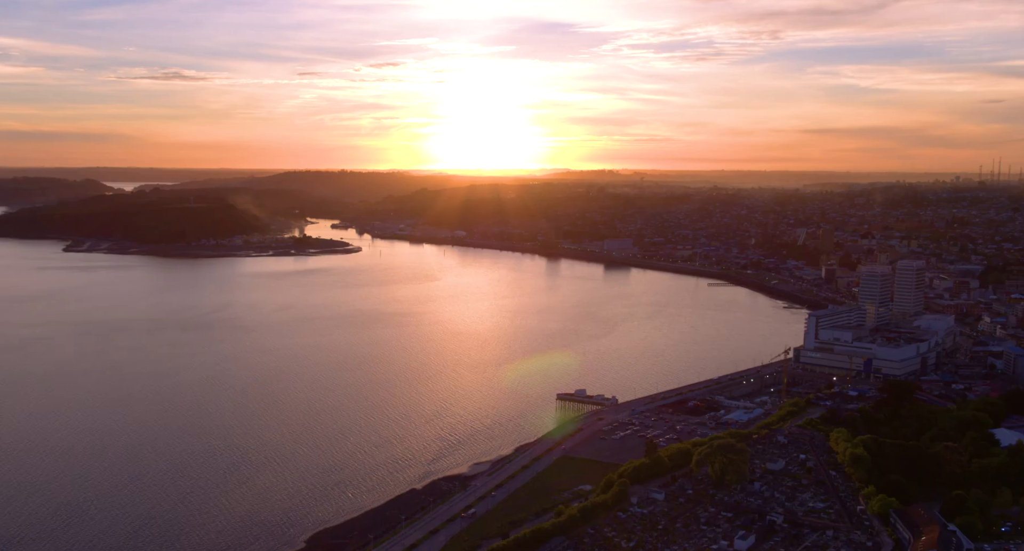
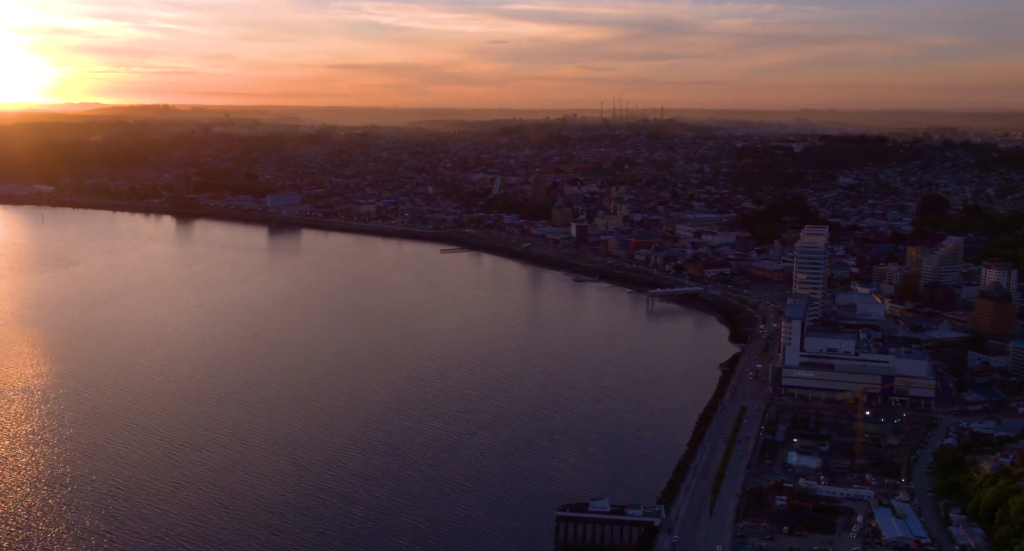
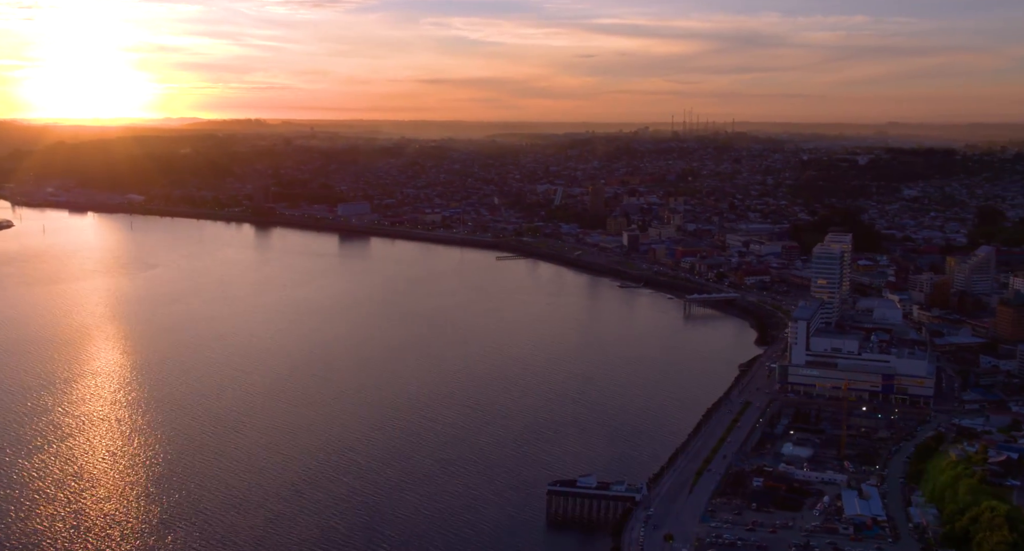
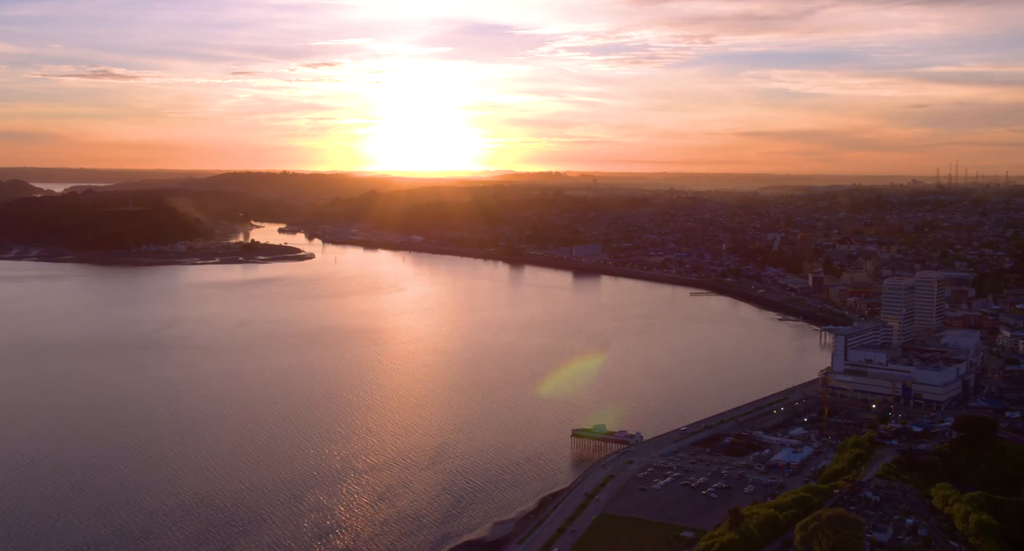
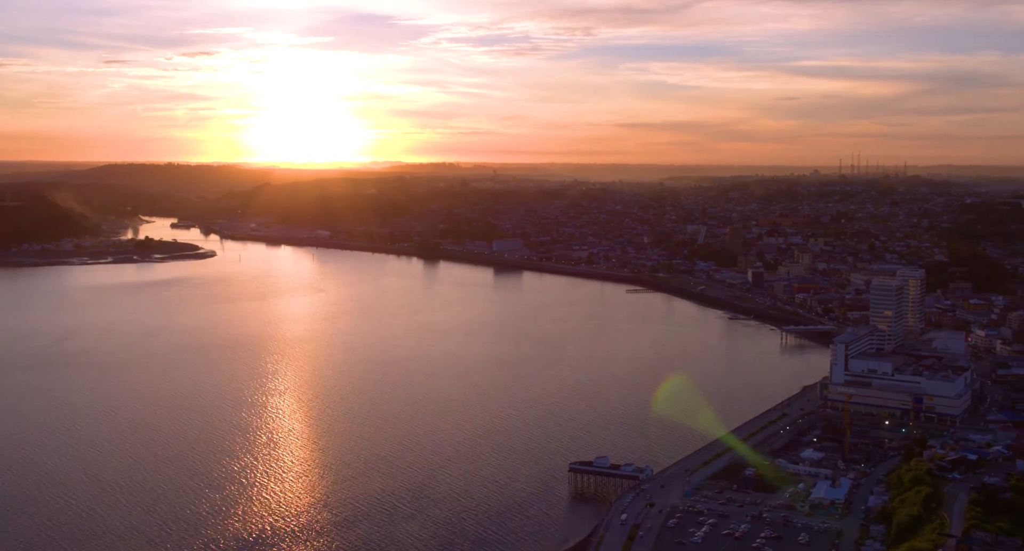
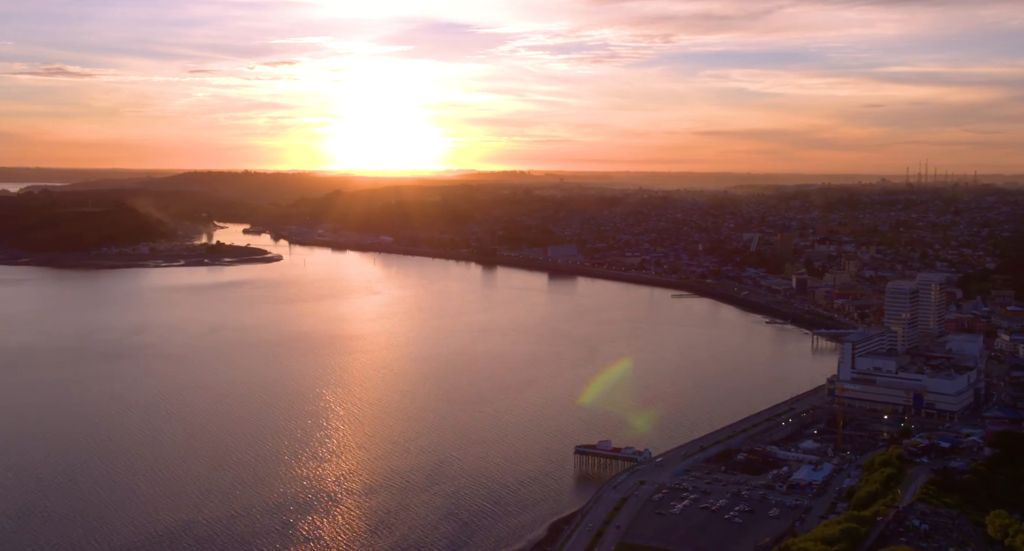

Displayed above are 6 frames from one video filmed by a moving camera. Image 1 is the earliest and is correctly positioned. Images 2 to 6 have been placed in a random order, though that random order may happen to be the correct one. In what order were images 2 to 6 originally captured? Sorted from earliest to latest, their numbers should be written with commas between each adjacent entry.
4, 6, 5, 3, 2
